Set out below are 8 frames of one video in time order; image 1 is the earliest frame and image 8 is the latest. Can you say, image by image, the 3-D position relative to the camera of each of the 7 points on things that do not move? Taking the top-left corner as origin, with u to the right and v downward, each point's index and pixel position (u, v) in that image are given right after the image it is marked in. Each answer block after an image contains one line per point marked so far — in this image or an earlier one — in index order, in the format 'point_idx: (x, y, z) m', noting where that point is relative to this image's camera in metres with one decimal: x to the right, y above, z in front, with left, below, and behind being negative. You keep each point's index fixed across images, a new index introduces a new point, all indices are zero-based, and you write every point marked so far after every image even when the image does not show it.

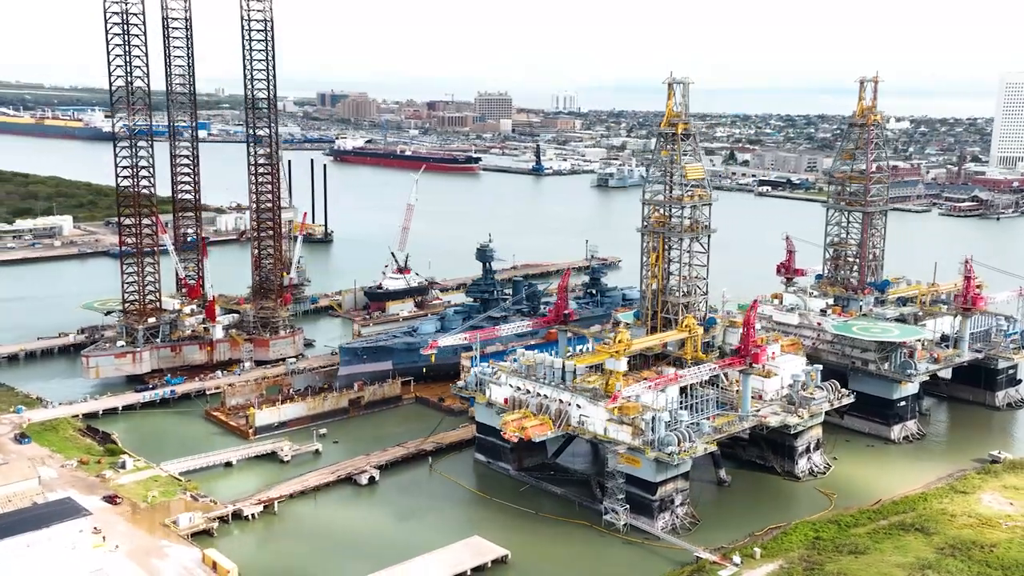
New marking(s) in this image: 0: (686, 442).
0: (+3.0, -2.8, +15.7) m
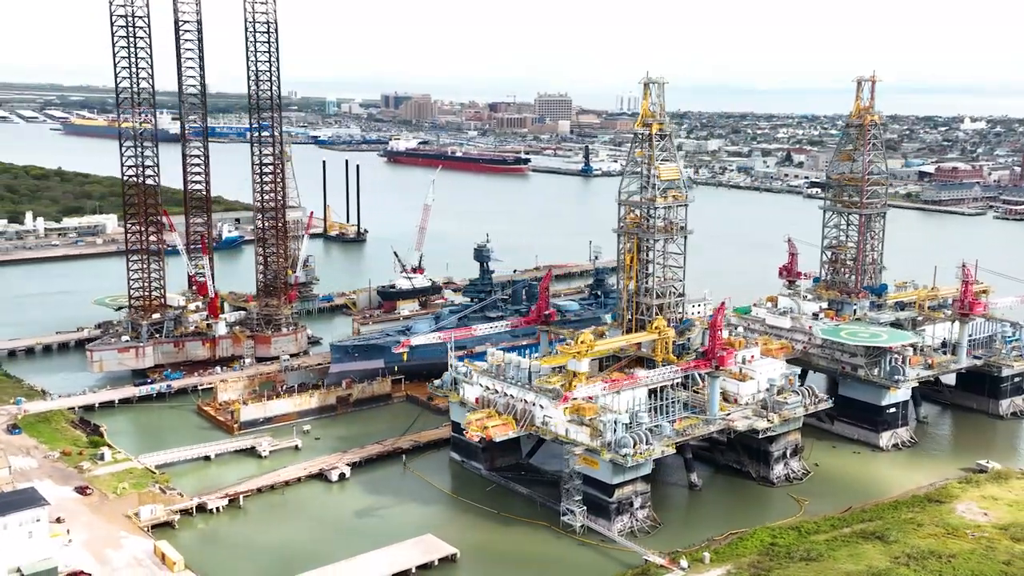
0: (+2.2, -2.8, +15.5) m
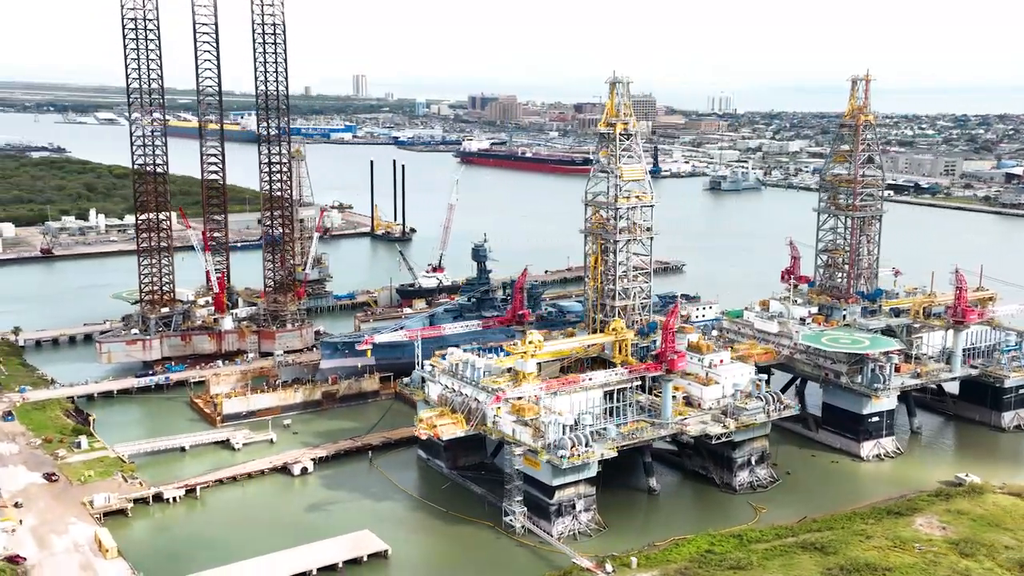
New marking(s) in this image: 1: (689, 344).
0: (+1.1, -2.8, +15.3) m
1: (+3.8, -1.2, +19.1) m
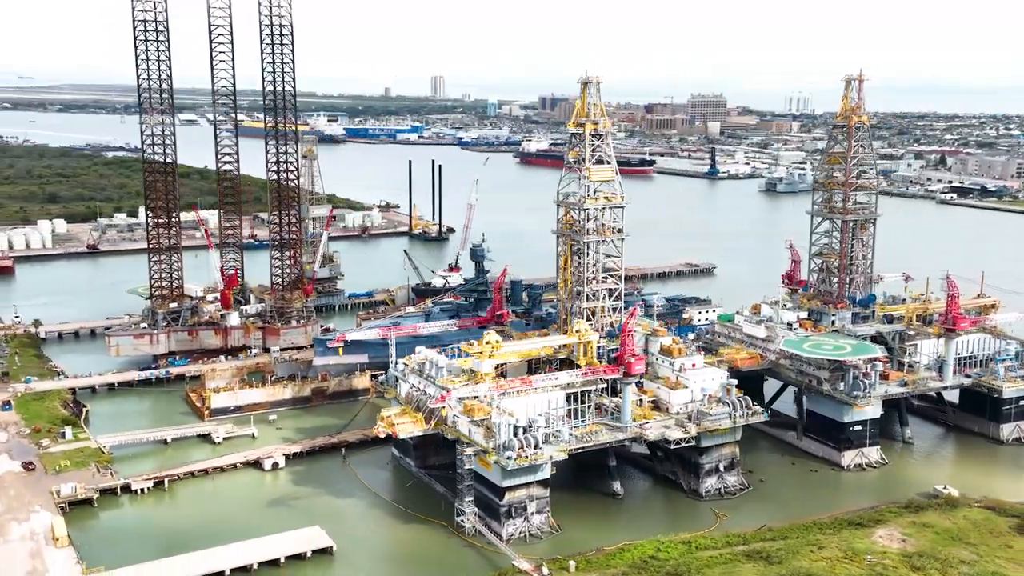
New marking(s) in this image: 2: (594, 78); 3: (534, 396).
0: (+0.3, -2.8, +15.3) m
1: (+3.2, -1.3, +18.8) m
2: (+1.7, +4.4, +18.3) m
3: (+0.4, -2.0, +16.5) m
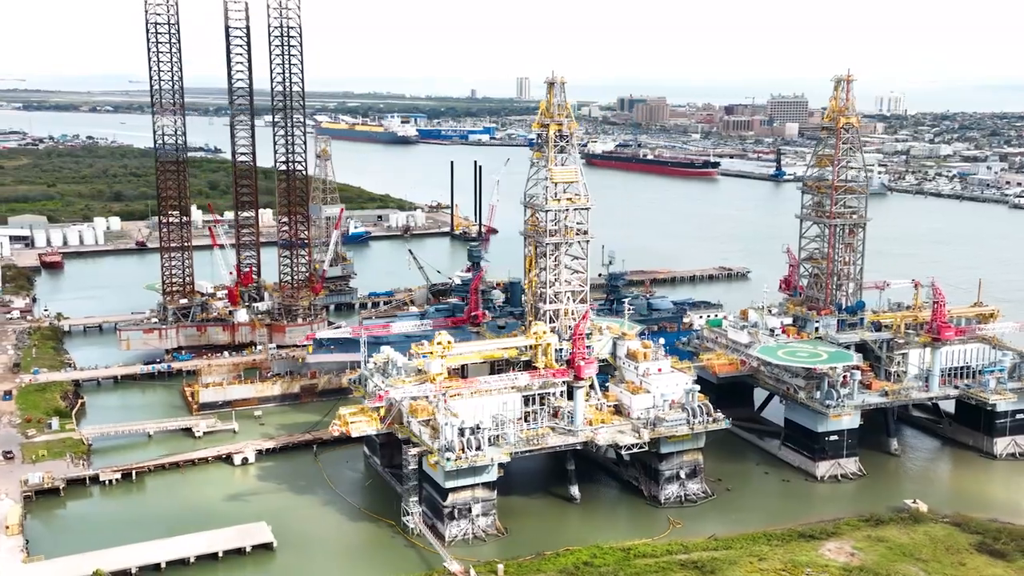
0: (-0.7, -2.8, +15.2) m
1: (+2.4, -1.3, +18.6) m
2: (+1.0, +4.4, +18.2) m
3: (-0.5, -2.1, +16.5) m
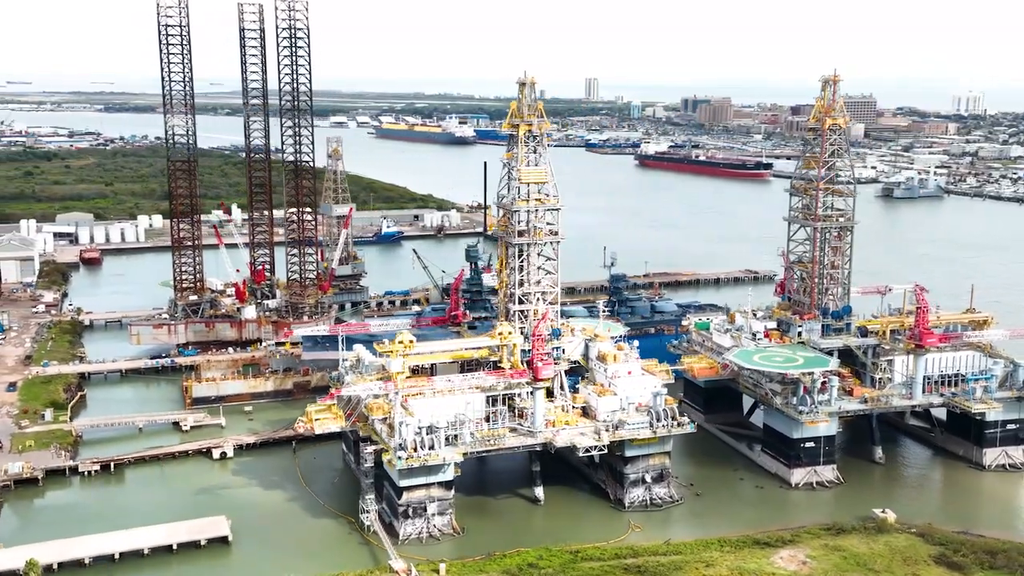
0: (-1.5, -2.8, +15.4) m
1: (+1.8, -1.4, +18.6) m
2: (+0.4, +4.4, +18.2) m
3: (-1.2, -2.1, +16.6) m
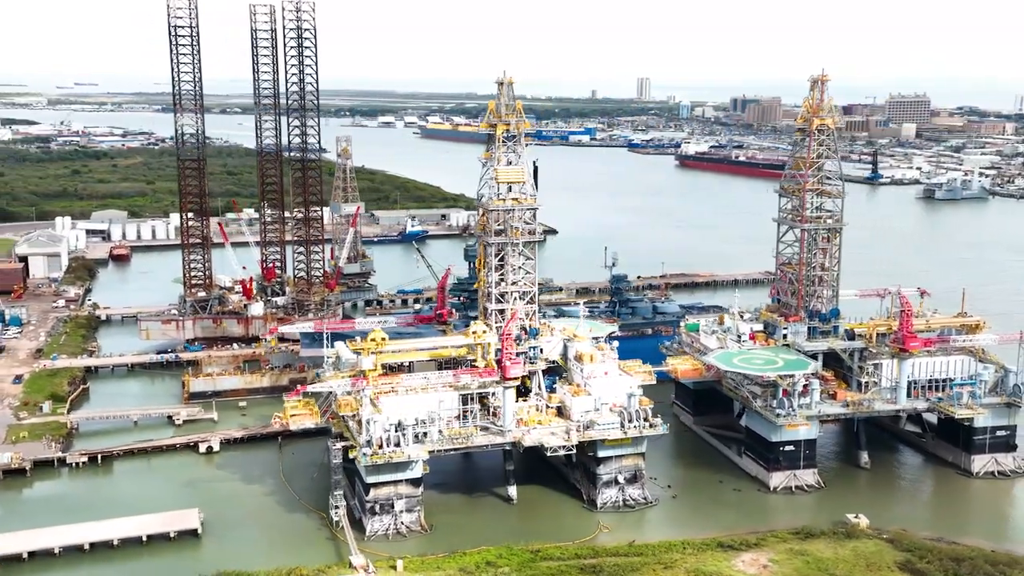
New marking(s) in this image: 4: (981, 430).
0: (-2.1, -2.8, +15.5) m
1: (+1.4, -1.4, +18.6) m
2: (0.0, +4.4, +18.3) m
3: (-1.8, -2.1, +16.7) m
4: (+10.7, -3.2, +19.9) m
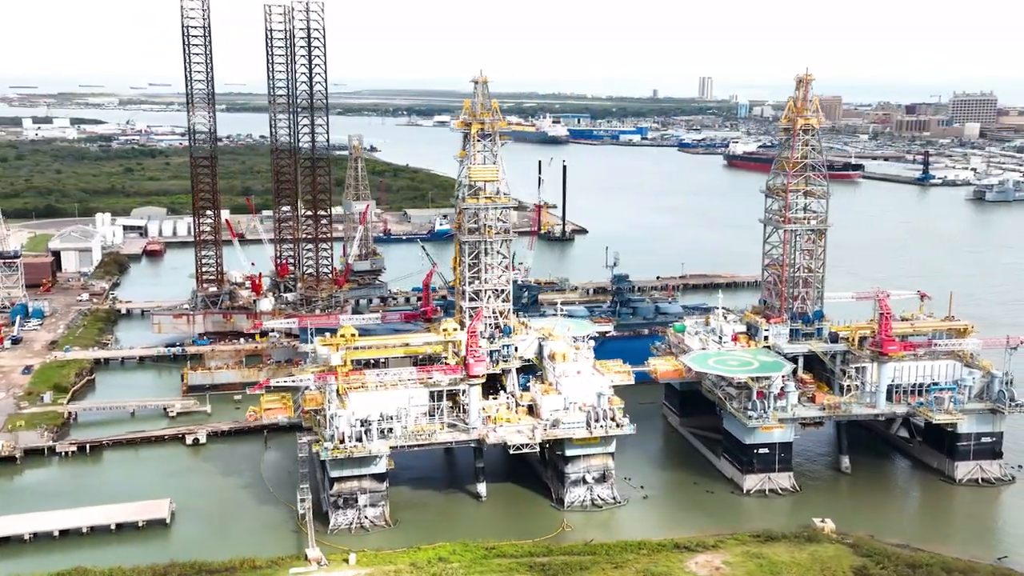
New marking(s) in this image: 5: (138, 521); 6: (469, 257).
0: (-2.8, -2.8, +15.8) m
1: (+0.8, -1.4, +18.7) m
2: (-0.5, +4.4, +18.5) m
3: (-2.4, -2.0, +17.0) m
4: (+10.2, -3.3, +19.6) m
5: (-6.7, -4.2, +15.7) m
6: (-0.8, +0.6, +18.4) m
